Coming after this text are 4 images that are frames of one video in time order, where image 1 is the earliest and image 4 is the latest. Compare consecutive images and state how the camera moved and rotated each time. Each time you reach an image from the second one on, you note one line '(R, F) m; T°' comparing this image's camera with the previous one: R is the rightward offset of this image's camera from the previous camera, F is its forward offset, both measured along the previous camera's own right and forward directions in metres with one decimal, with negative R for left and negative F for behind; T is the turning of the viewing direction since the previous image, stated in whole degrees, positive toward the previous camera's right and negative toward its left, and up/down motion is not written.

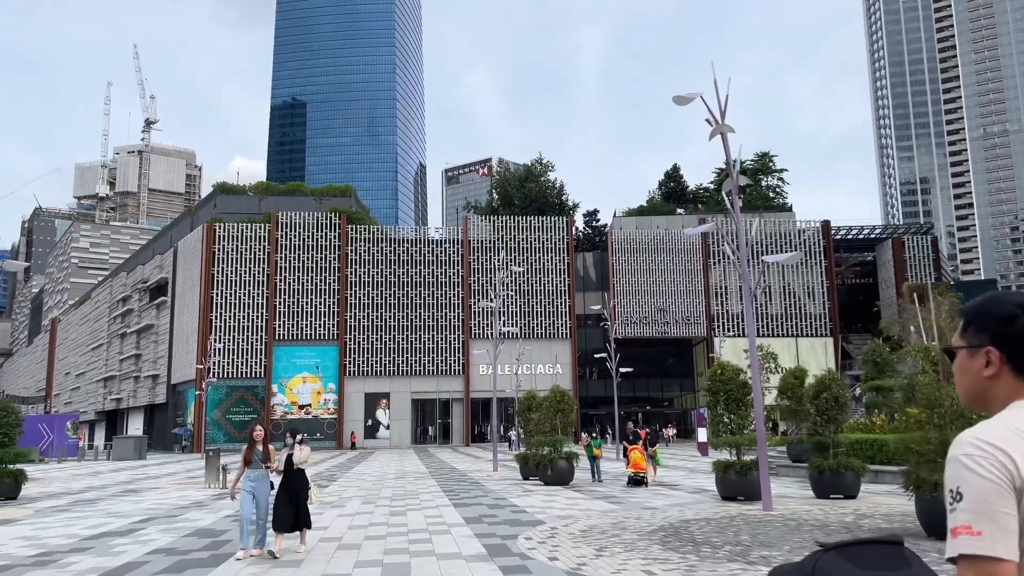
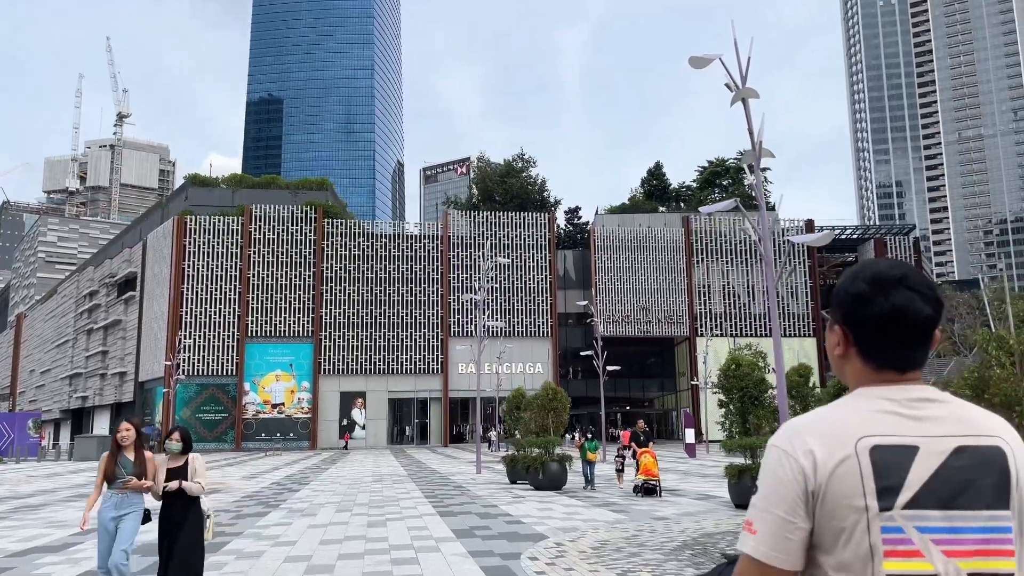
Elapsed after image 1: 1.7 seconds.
(-0.3, +1.6) m; +2°
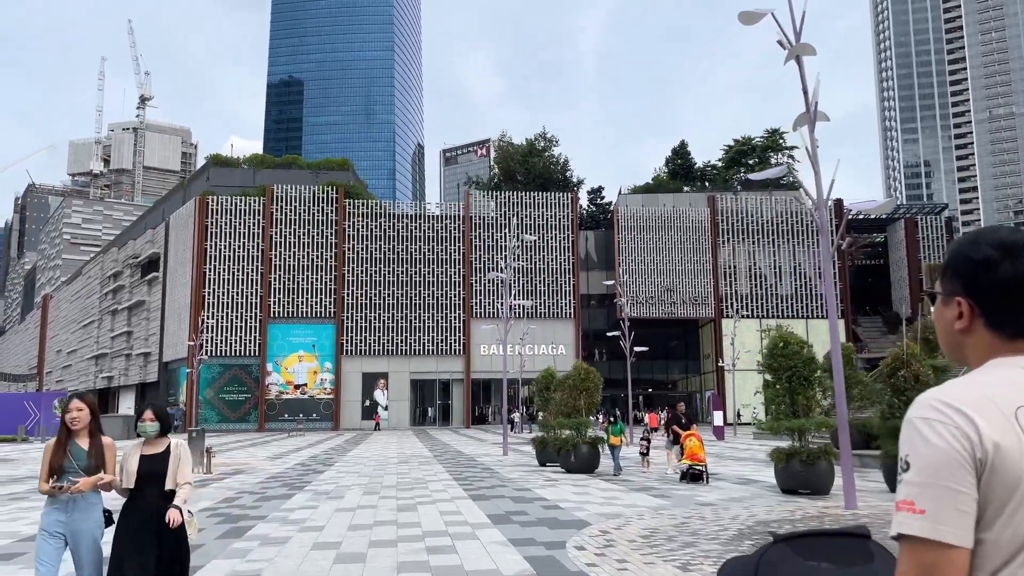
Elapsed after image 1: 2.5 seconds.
(-0.3, +0.7) m; -1°
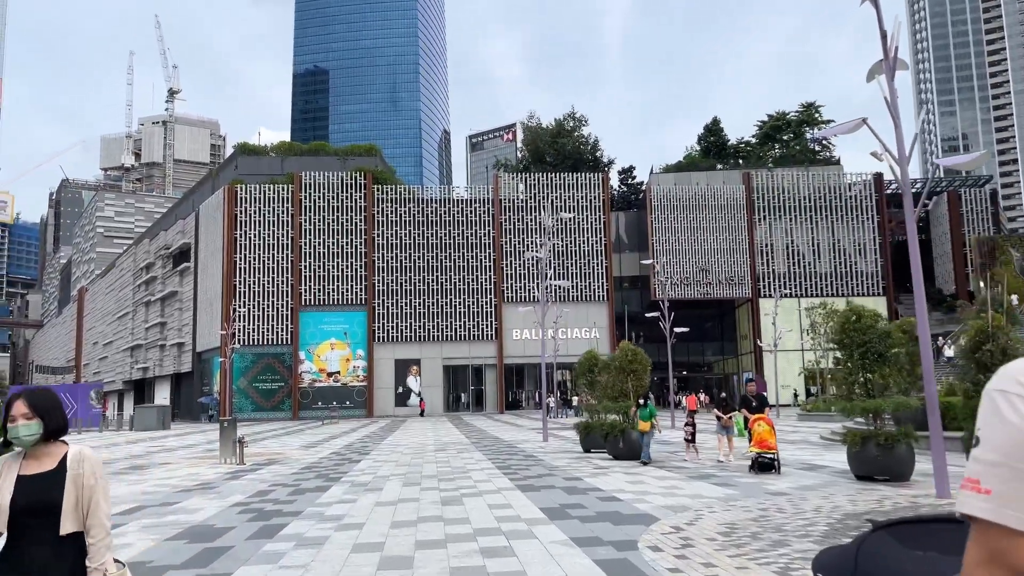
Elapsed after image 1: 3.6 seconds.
(-0.3, +1.0) m; -2°
